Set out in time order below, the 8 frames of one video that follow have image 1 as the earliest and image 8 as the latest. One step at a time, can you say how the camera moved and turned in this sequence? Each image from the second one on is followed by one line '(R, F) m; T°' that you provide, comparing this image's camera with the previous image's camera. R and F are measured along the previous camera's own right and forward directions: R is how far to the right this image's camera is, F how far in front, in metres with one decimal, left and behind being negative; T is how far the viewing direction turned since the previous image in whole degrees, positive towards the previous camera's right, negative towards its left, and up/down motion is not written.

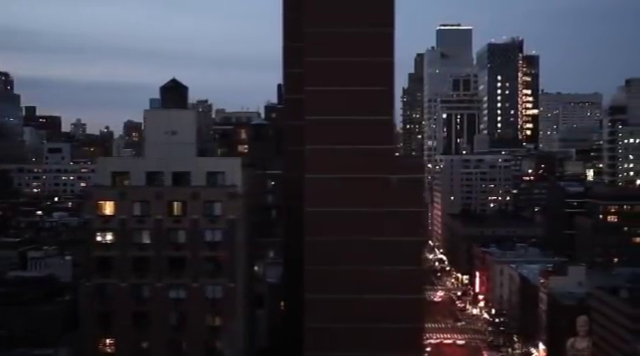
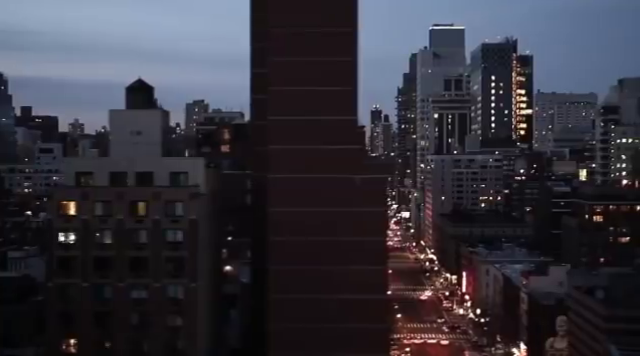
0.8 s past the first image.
(+0.5, 0.0) m; 0°
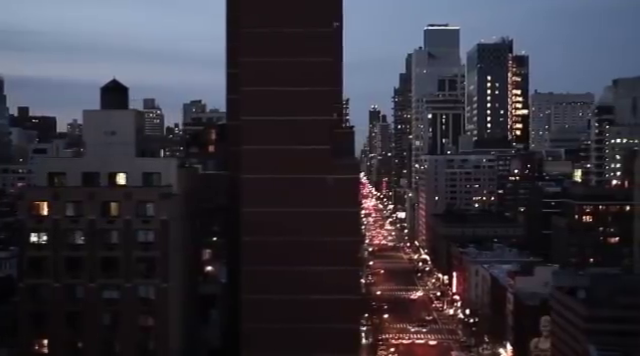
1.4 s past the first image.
(+0.4, 0.0) m; 0°
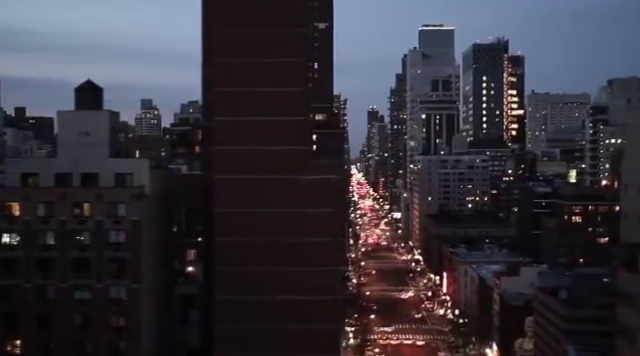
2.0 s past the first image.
(+0.4, 0.0) m; 0°
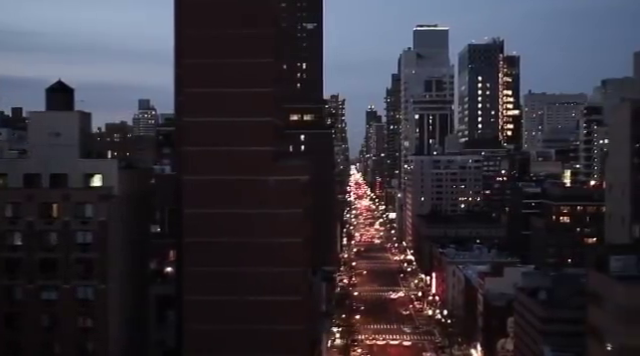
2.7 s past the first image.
(+0.4, 0.0) m; 0°
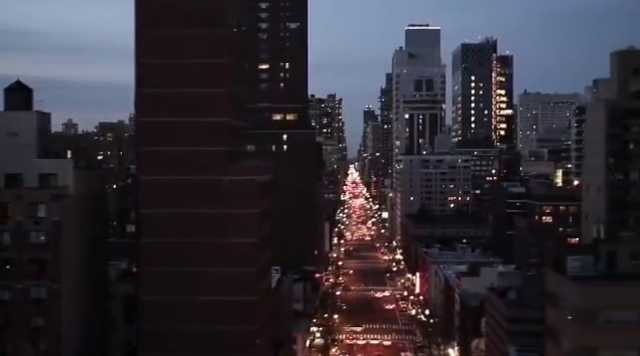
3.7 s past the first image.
(+0.6, 0.0) m; 0°
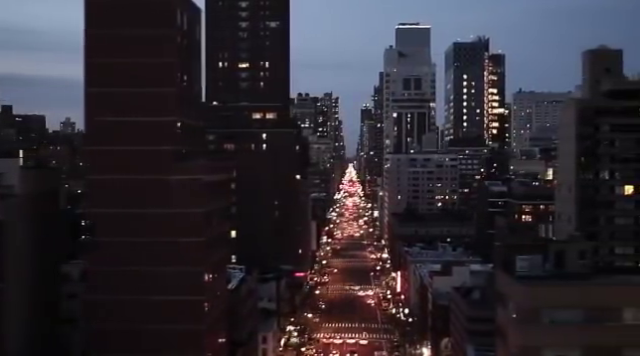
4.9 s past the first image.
(+0.7, 0.0) m; 0°
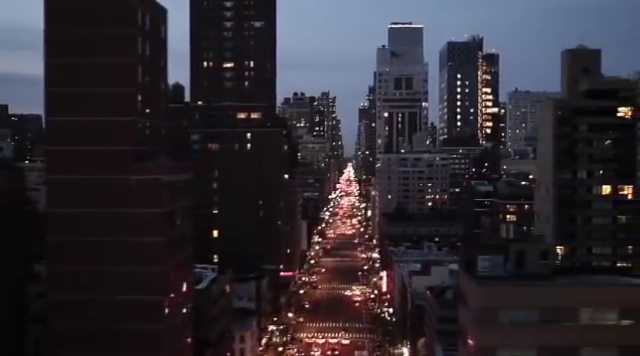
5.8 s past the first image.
(+0.5, 0.0) m; 0°
